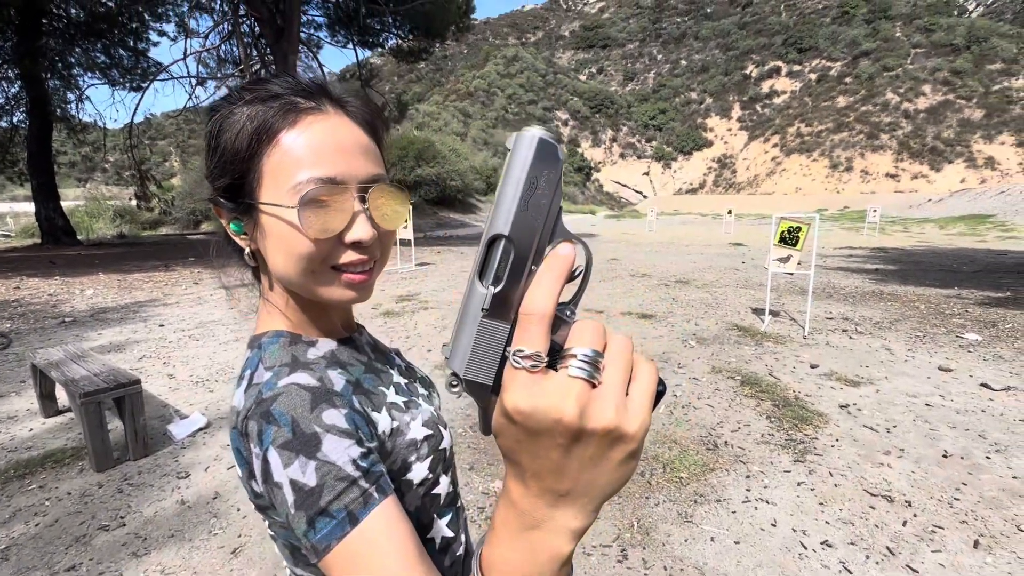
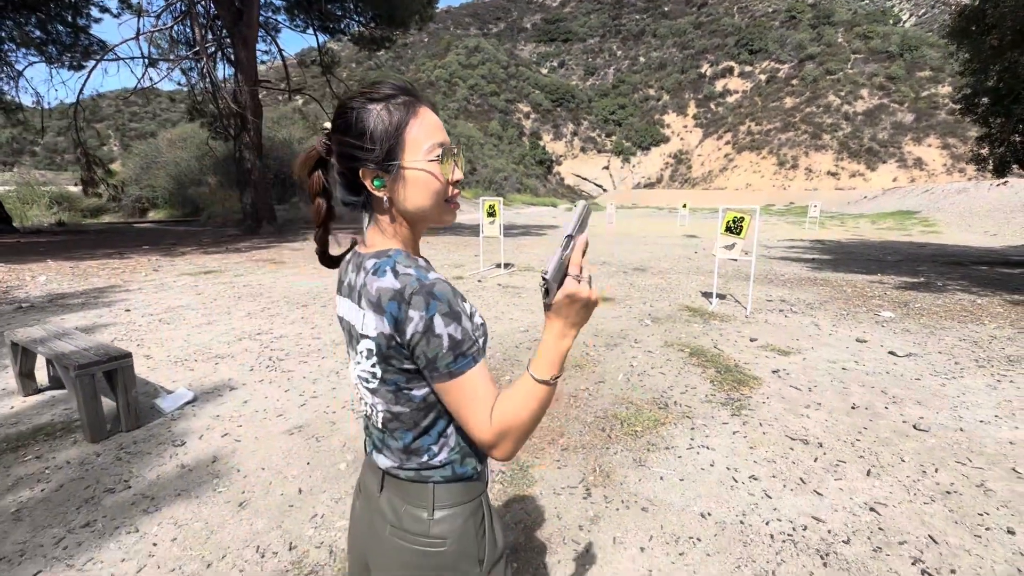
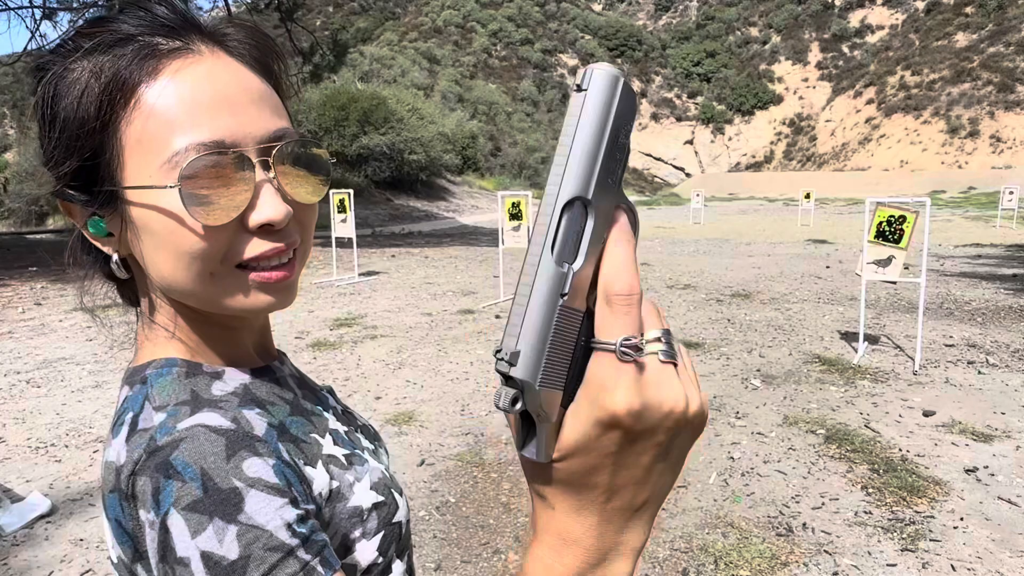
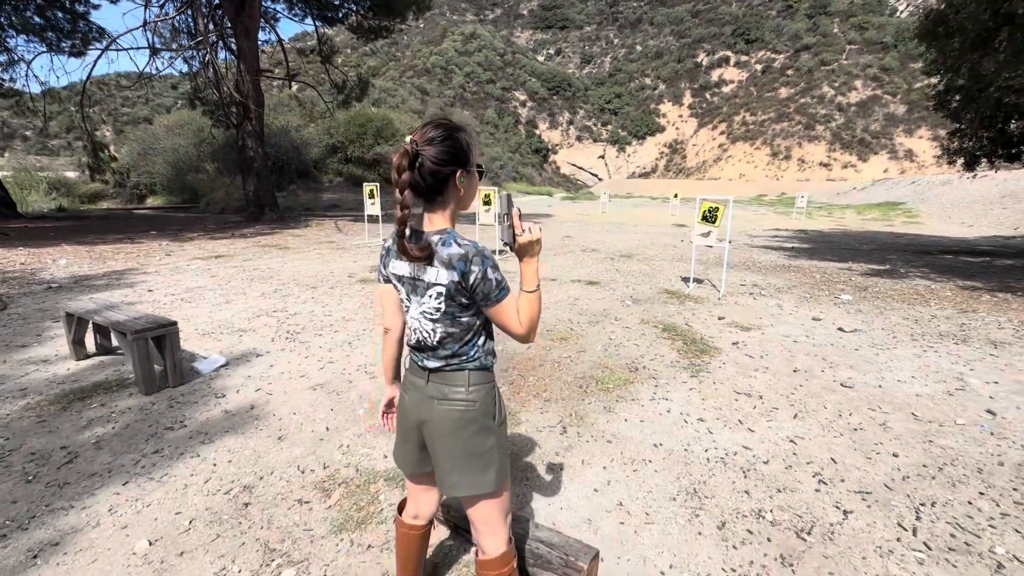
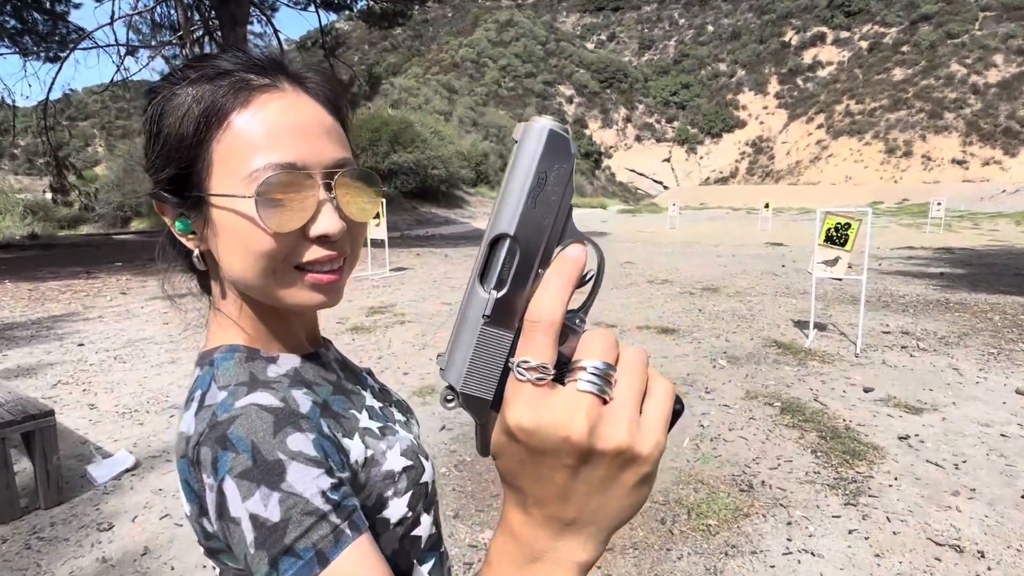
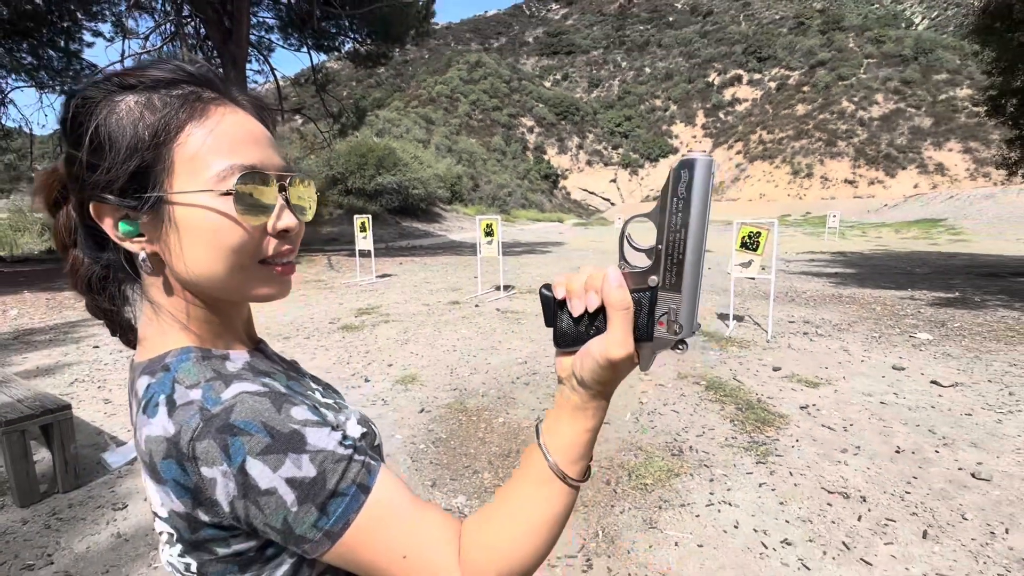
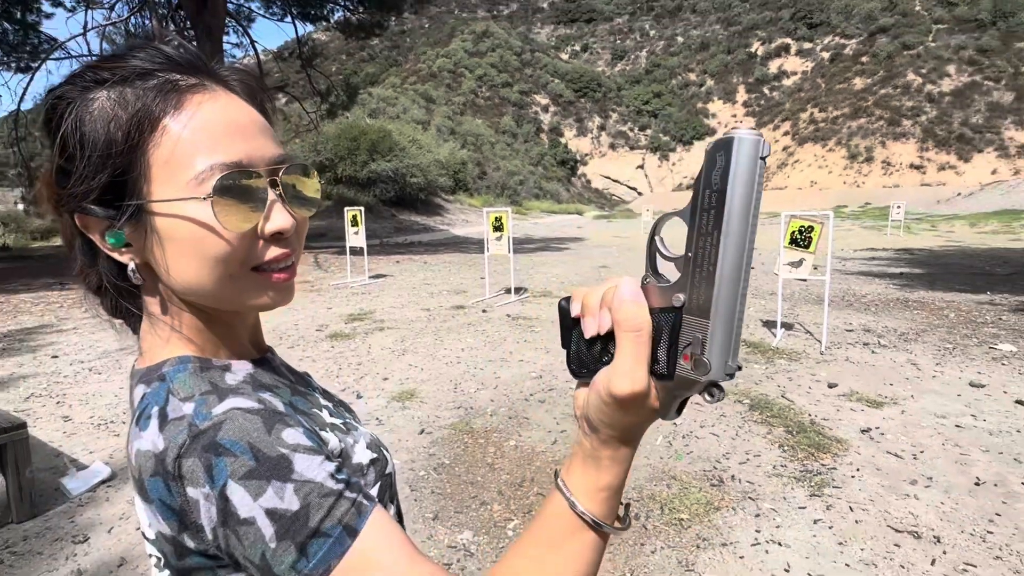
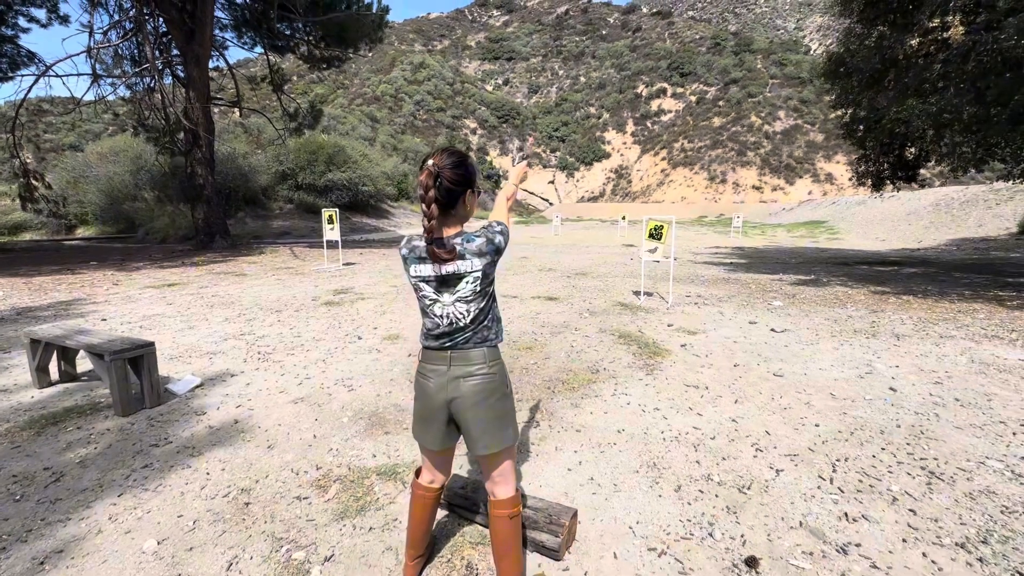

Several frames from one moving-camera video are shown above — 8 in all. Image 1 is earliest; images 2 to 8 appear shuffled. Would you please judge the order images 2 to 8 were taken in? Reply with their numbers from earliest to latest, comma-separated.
5, 3, 7, 6, 2, 4, 8
